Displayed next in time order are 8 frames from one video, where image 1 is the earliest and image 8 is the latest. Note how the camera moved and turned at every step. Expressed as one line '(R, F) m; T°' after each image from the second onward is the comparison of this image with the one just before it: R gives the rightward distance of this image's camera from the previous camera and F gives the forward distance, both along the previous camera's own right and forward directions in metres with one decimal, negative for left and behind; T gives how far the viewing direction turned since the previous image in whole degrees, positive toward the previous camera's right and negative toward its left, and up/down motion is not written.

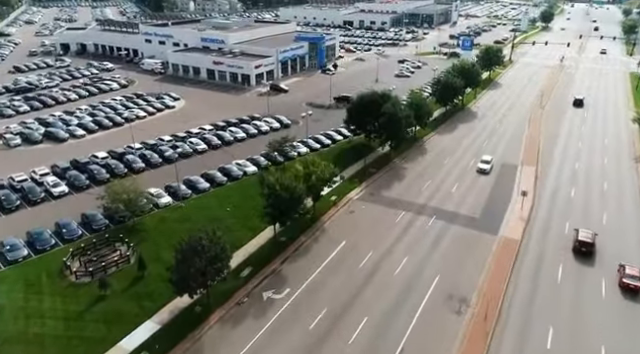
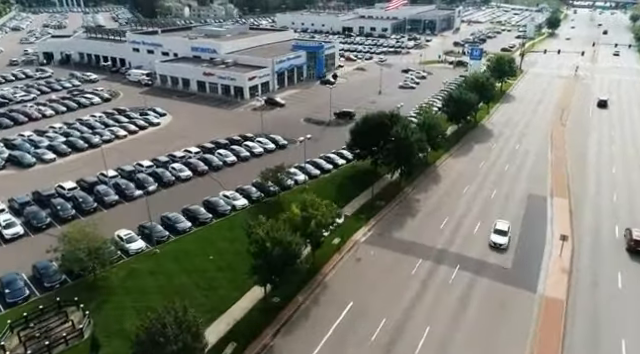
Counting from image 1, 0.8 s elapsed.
(-0.1, +6.0) m; 0°
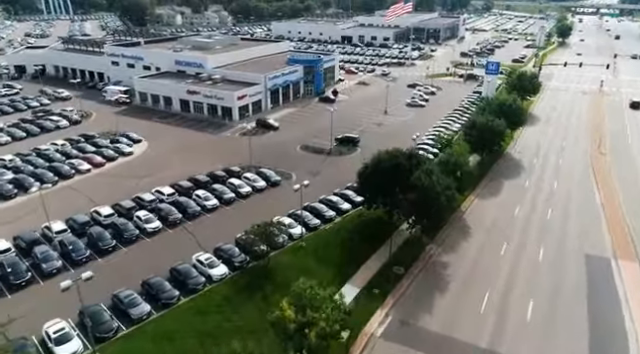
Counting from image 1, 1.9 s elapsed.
(-0.2, +8.6) m; 0°
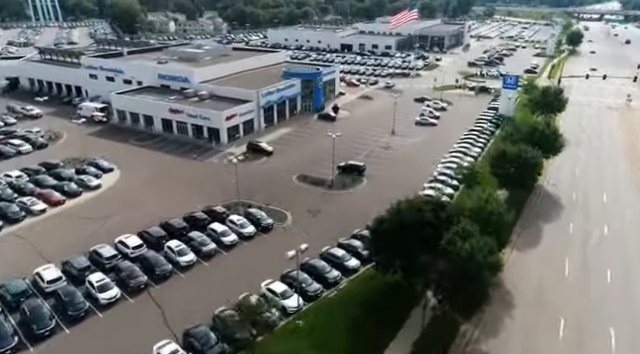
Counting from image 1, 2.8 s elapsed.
(-0.2, +7.6) m; 0°
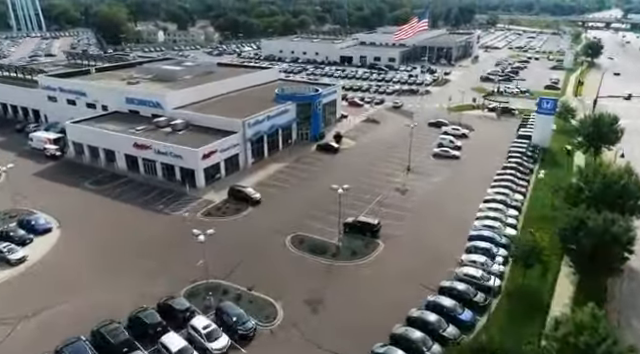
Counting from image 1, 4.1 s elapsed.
(-0.3, +11.2) m; 0°
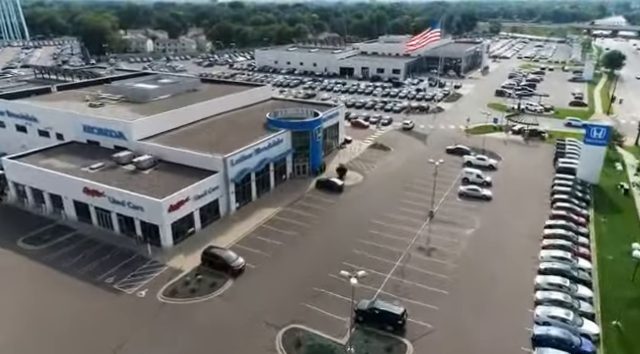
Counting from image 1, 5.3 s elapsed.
(-0.3, +10.2) m; 0°
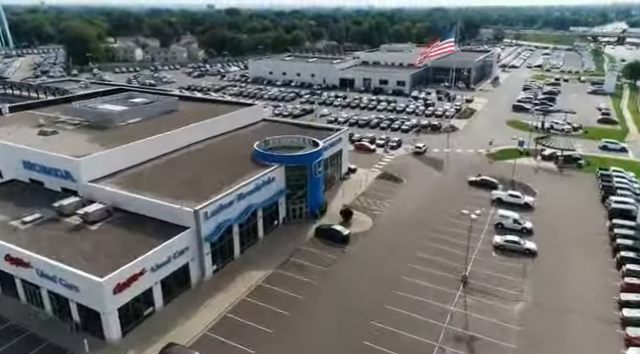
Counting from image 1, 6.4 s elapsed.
(-0.2, +9.3) m; 0°
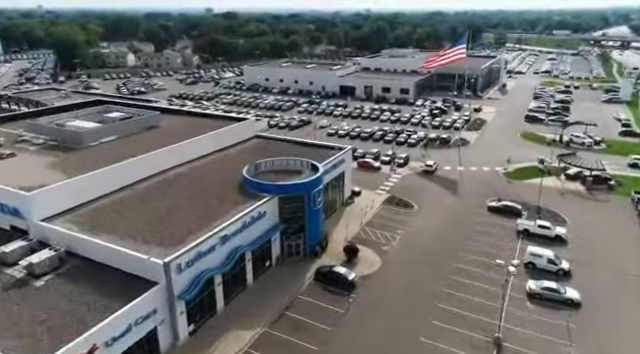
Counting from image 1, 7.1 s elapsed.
(-0.1, +5.9) m; 0°
